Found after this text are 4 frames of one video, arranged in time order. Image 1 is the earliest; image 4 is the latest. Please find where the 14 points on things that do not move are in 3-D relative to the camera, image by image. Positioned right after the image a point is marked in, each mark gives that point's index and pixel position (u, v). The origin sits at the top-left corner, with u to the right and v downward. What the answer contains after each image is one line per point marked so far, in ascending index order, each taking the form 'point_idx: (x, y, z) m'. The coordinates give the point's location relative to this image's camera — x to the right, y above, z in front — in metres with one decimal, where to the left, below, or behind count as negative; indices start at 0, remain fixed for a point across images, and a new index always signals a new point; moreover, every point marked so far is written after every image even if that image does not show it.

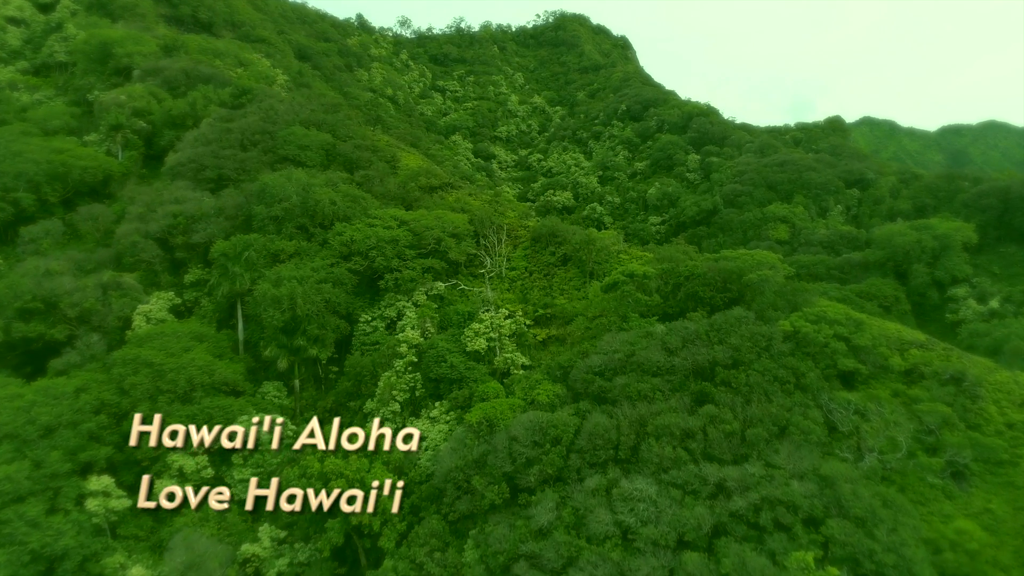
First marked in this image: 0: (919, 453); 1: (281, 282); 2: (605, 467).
0: (+6.7, -2.7, +12.4) m
1: (-6.0, +0.1, +19.7) m
2: (+1.6, -3.0, +12.8) m
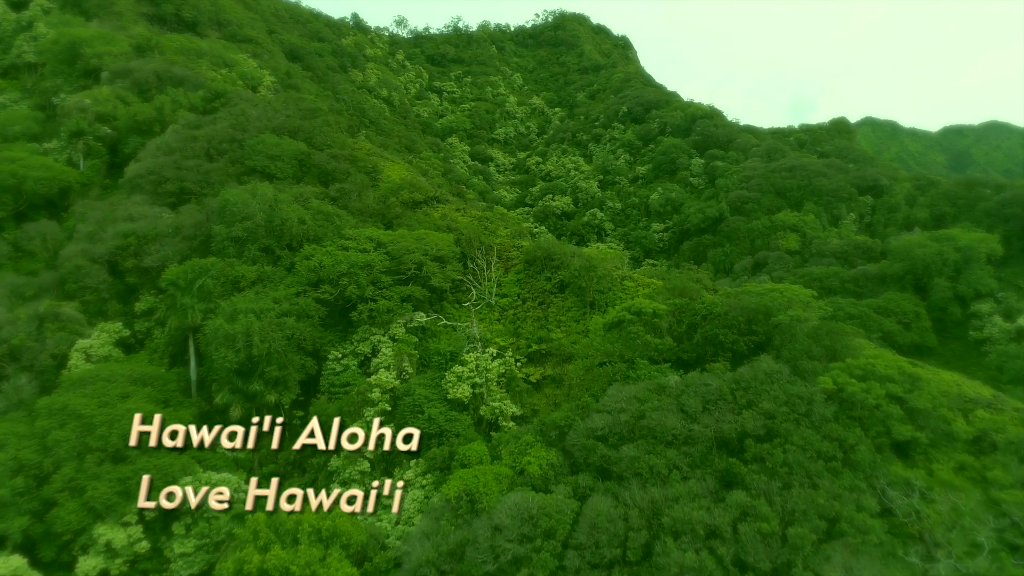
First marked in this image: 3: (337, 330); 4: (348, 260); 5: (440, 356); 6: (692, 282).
0: (+6.4, -3.5, +9.9) m
1: (-6.3, -0.6, +17.2) m
2: (+1.3, -3.8, +10.3) m
3: (-4.4, -1.0, +18.9) m
4: (-4.2, +0.7, +19.2) m
5: (-1.7, -1.6, +17.7) m
6: (+4.4, +0.1, +18.4) m
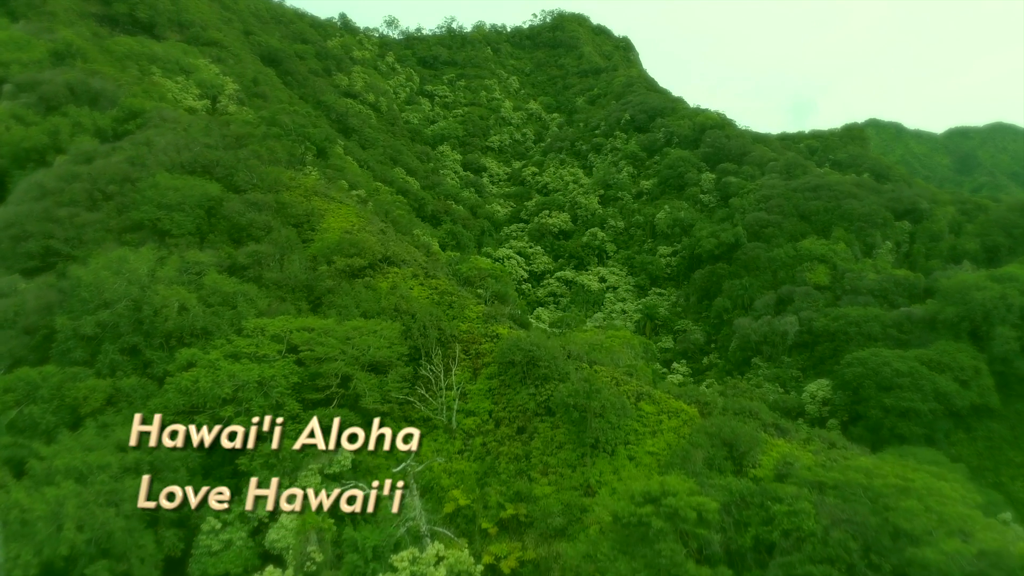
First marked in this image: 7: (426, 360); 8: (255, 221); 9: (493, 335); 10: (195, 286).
0: (+5.8, -5.7, +3.9) m
1: (-6.9, -2.9, +11.2) m
2: (+0.7, -6.1, +4.3) m
3: (-5.0, -3.3, +12.9) m
4: (-4.8, -1.5, +13.2) m
5: (-2.3, -3.8, +11.7) m
6: (+3.8, -2.1, +12.4) m
7: (-1.8, -1.4, +15.2) m
8: (-6.3, +1.7, +18.8) m
9: (-0.4, -1.0, +16.3) m
10: (-6.5, +0.1, +15.7) m
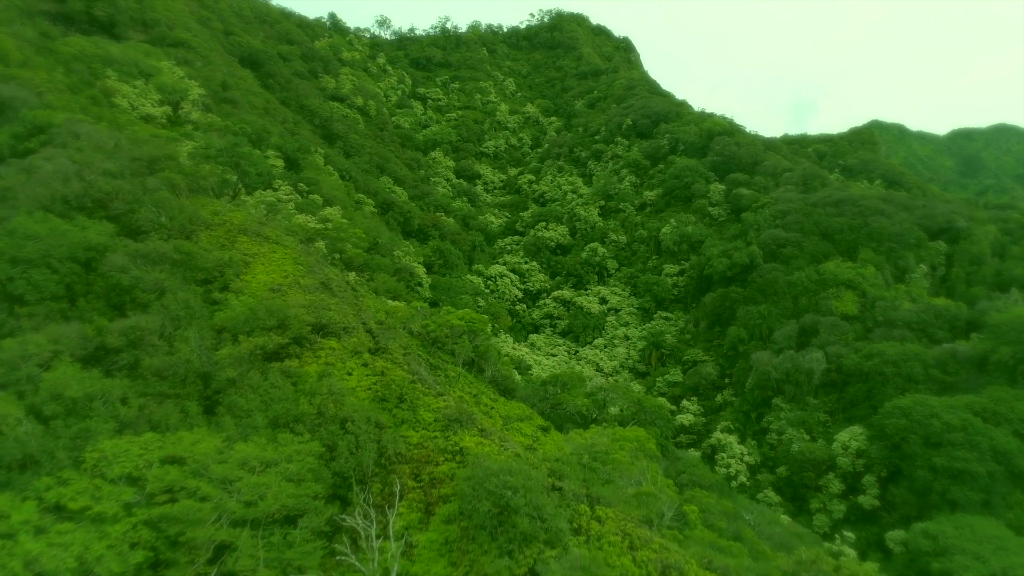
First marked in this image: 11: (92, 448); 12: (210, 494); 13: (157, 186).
0: (+5.4, -7.2, -0.7) m
1: (-7.3, -4.3, +6.7) m
2: (+0.3, -7.5, -0.3) m
3: (-5.4, -4.7, +8.4) m
4: (-5.2, -3.0, +8.7) m
5: (-2.7, -5.3, +7.1) m
6: (+3.3, -3.5, +7.9) m
7: (-2.2, -2.9, +10.6) m
8: (-6.8, +0.2, +14.2) m
9: (-0.9, -2.5, +11.8) m
10: (-7.0, -1.4, +11.1) m
11: (-5.7, -2.1, +10.4) m
12: (-3.7, -2.6, +9.5) m
13: (-8.3, +2.4, +17.7) m
